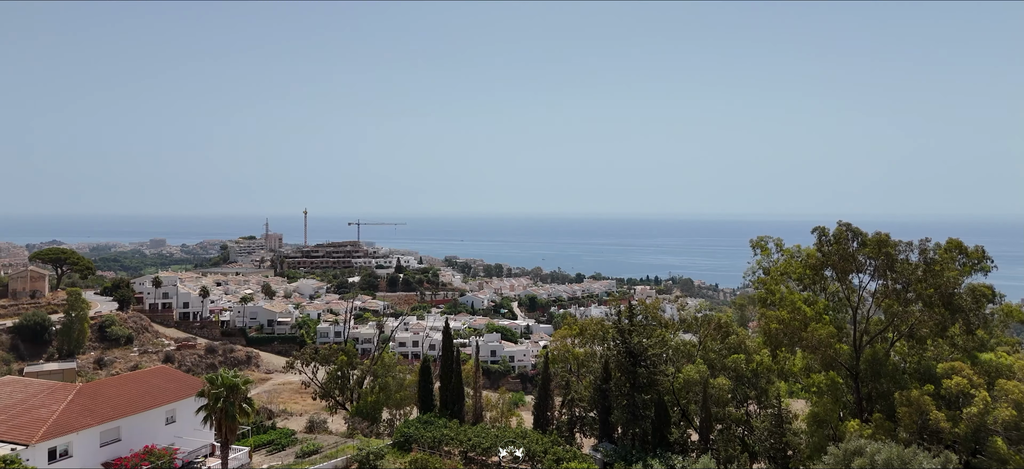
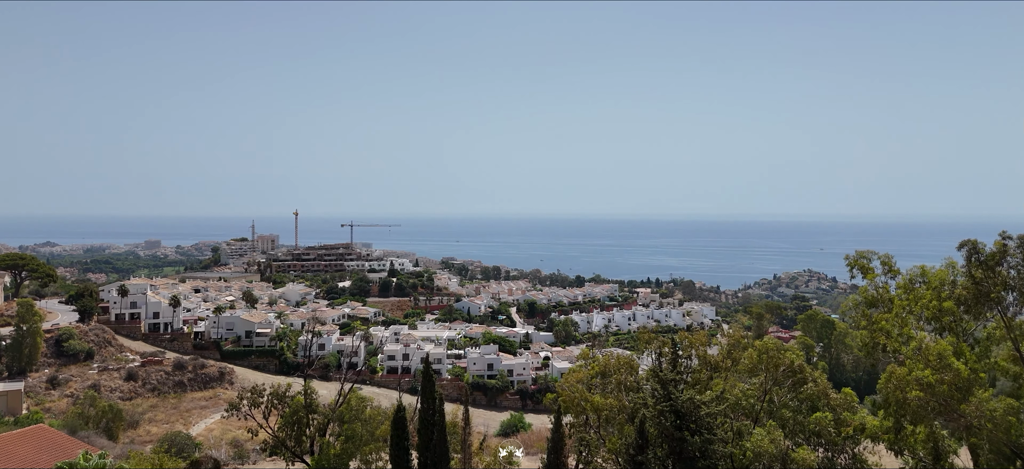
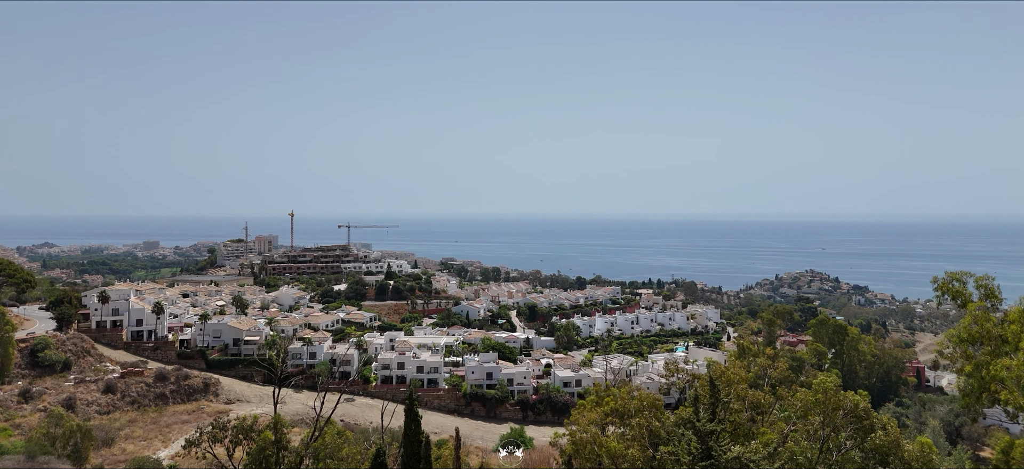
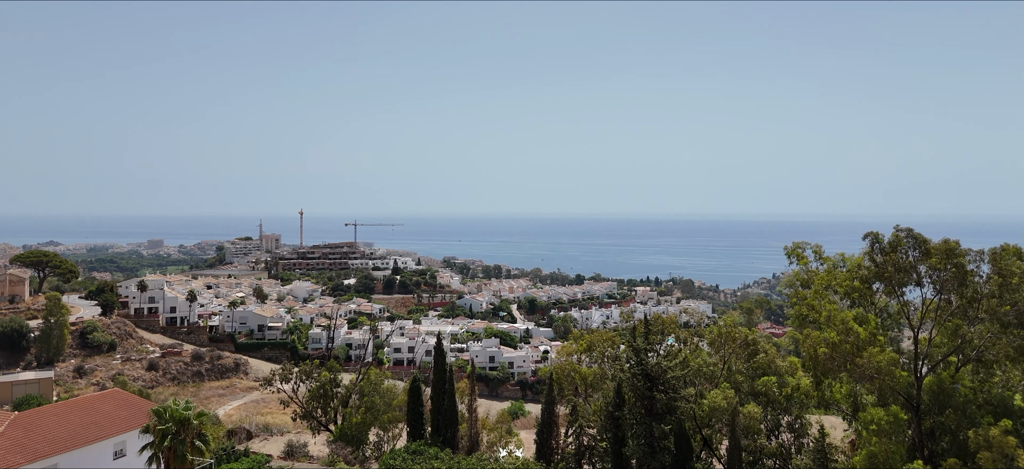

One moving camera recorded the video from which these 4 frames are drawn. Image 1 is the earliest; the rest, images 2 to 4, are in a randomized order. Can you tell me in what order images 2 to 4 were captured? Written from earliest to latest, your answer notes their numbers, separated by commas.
4, 2, 3
